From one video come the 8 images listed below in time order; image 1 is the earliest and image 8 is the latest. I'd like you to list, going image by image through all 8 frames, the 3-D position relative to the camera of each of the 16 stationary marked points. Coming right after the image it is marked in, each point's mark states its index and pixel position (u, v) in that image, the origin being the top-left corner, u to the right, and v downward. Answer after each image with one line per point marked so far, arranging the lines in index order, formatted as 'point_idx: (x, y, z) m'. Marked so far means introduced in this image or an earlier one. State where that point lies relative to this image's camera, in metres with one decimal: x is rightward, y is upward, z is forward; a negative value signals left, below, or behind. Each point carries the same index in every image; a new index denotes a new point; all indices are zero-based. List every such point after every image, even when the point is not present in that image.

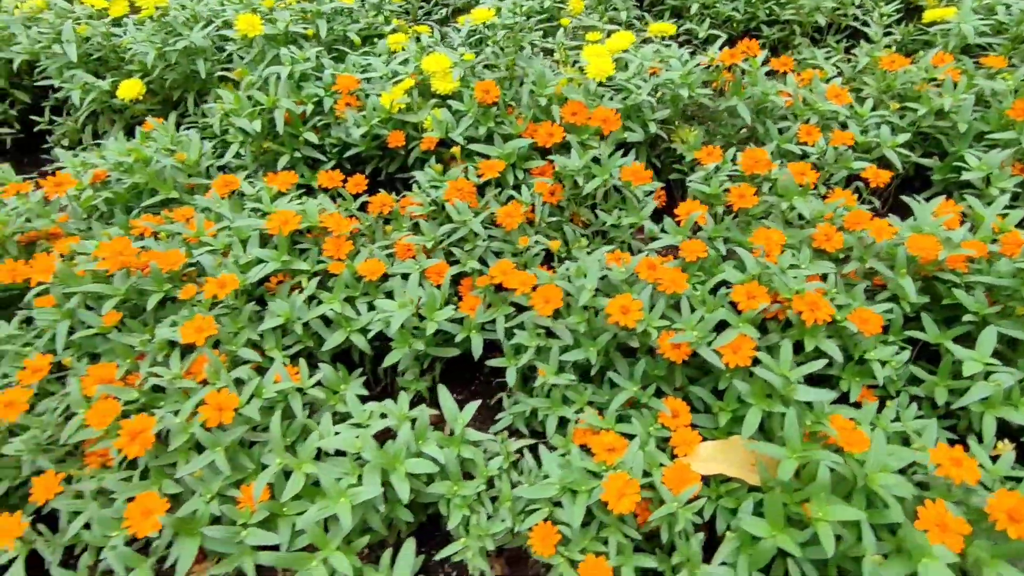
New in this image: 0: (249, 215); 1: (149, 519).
0: (-1.3, +0.4, +2.9) m
1: (-1.2, -0.8, +2.0) m
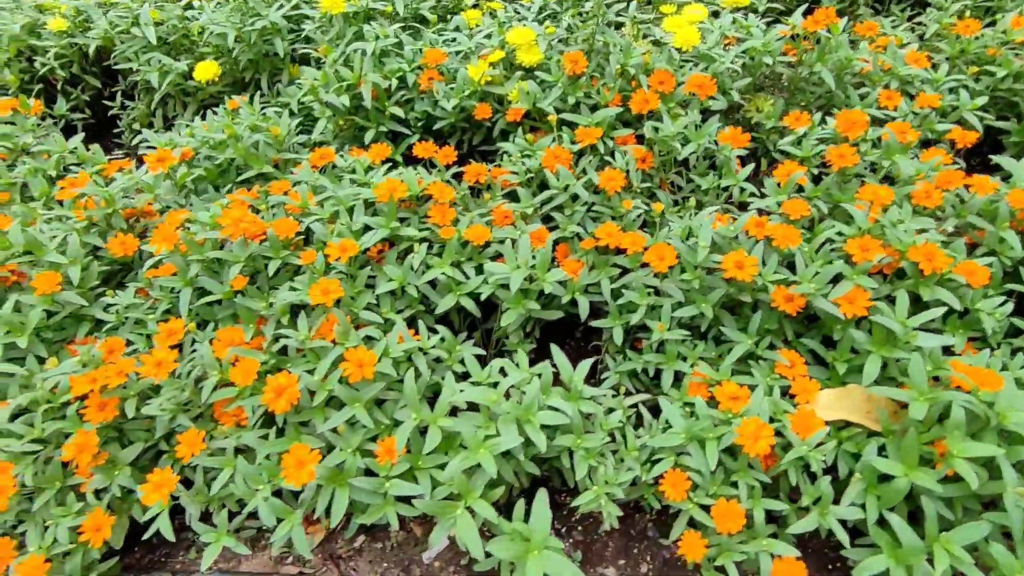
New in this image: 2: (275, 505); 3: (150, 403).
0: (-0.9, +0.5, +3.0) m
1: (-0.7, -0.6, +2.0) m
2: (-0.9, -0.8, +2.1) m
3: (-1.4, -0.5, +2.4) m
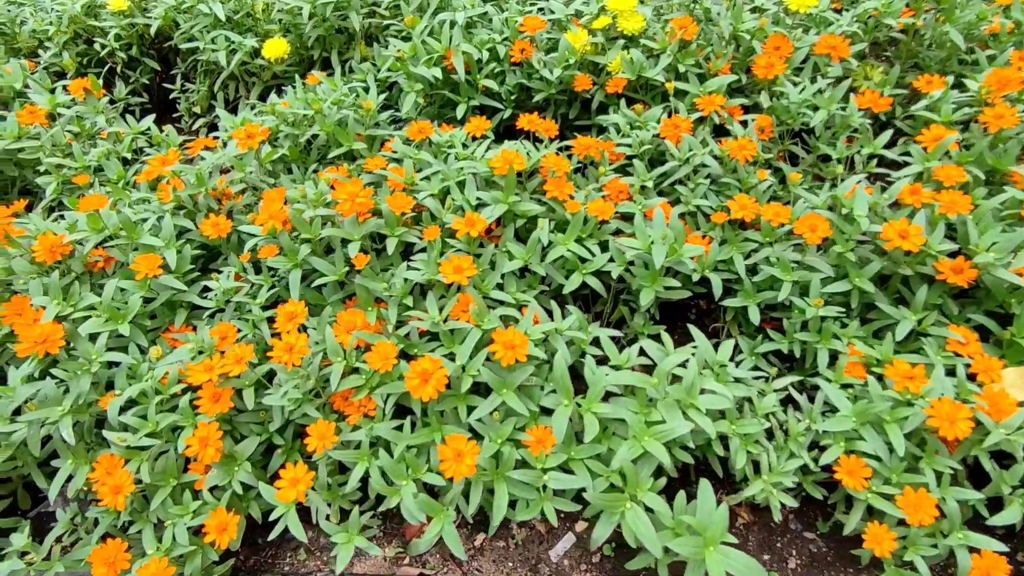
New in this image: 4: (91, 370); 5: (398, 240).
0: (-0.3, +0.6, +2.8) m
1: (-0.1, -0.6, +1.9) m
2: (-0.3, -0.7, +2.0) m
3: (-0.9, -0.4, +2.2) m
4: (-1.6, -0.3, +2.3) m
5: (-0.5, +0.2, +2.5) m
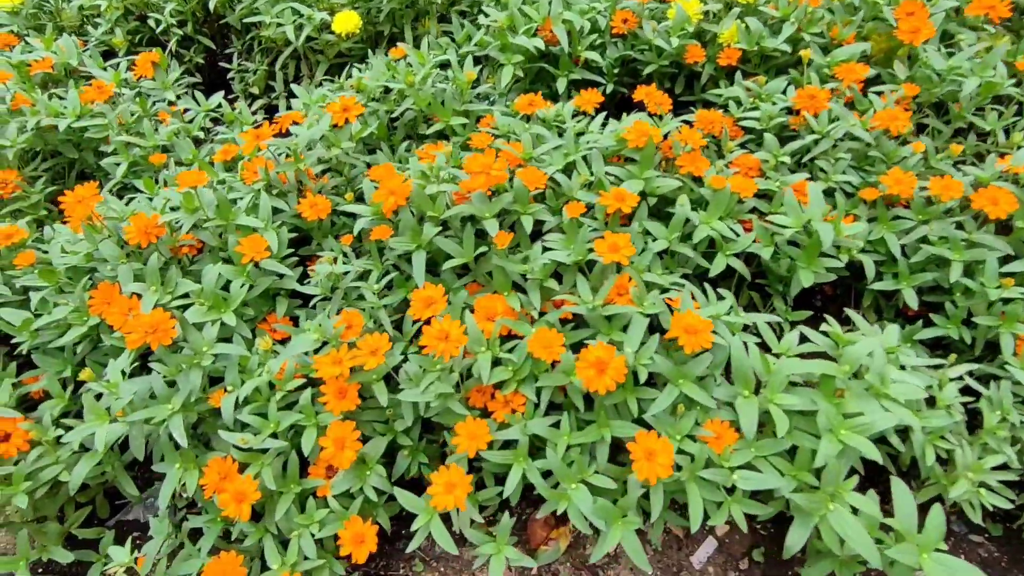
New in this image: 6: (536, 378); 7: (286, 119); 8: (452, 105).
0: (+0.2, +0.7, +2.6) m
1: (+0.4, -0.5, +1.6) m
2: (+0.3, -0.6, +1.7) m
3: (-0.3, -0.3, +2.0) m
4: (-1.1, -0.3, +2.0) m
5: (+0.1, +0.3, +2.2) m
6: (+0.1, -0.3, +1.9) m
7: (-1.1, +0.8, +2.7) m
8: (-0.3, +0.9, +2.9) m
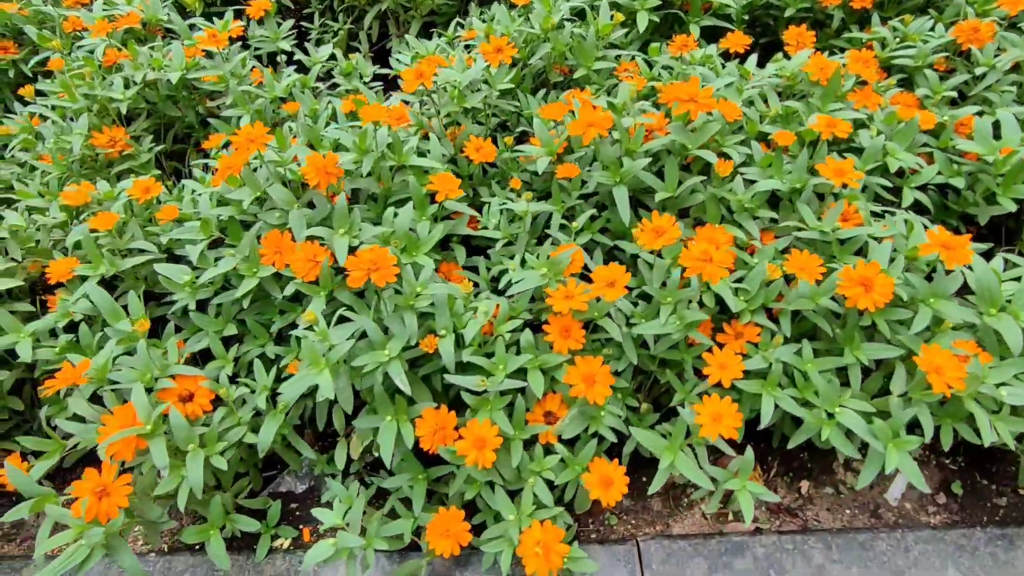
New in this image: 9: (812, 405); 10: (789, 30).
0: (+0.9, +0.9, +2.5) m
1: (+1.2, -0.2, +1.6) m
2: (+1.1, -0.4, +1.7) m
3: (+0.4, -0.1, +1.9) m
4: (-0.3, -0.1, +1.9) m
5: (+0.8, +0.5, +2.2) m
6: (+0.8, -0.1, +1.9) m
7: (-0.4, +1.0, +2.6) m
8: (+0.4, +1.1, +2.8) m
9: (+0.9, -0.4, +1.8) m
10: (+1.3, +1.2, +2.7) m
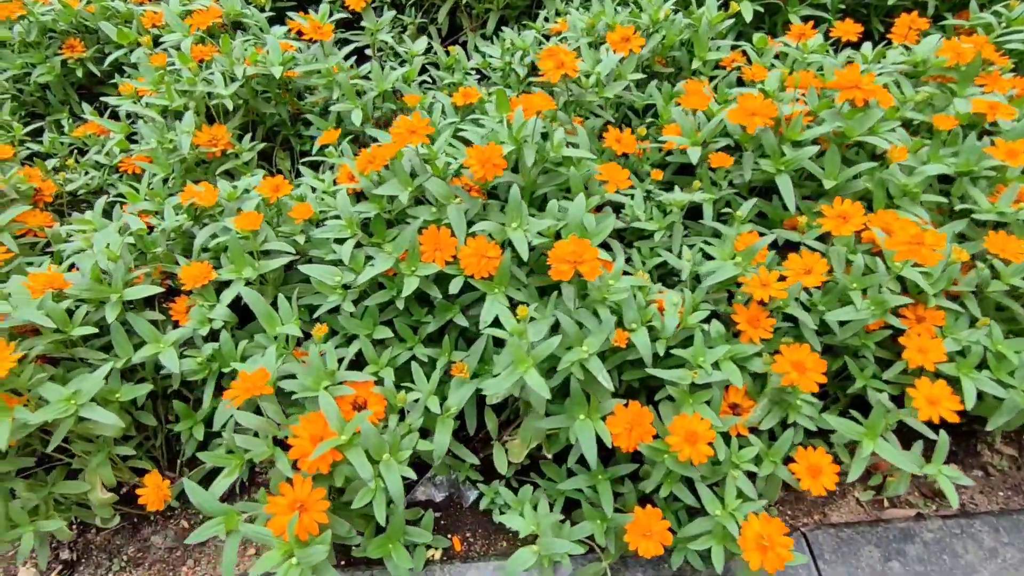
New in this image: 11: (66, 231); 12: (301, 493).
0: (+1.5, +1.0, +2.5) m
1: (+1.8, -0.2, +1.6) m
2: (+1.7, -0.3, +1.7) m
3: (+1.0, -0.1, +1.9) m
4: (+0.3, 0.0, +1.8) m
5: (+1.4, +0.6, +2.2) m
6: (+1.4, 0.0, +1.9) m
7: (+0.1, +1.0, +2.5) m
8: (+0.9, +1.2, +2.7) m
9: (+1.5, -0.3, +1.8) m
10: (+1.8, +1.3, +2.7) m
11: (-1.9, +0.2, +2.4) m
12: (-0.6, -0.6, +1.6) m
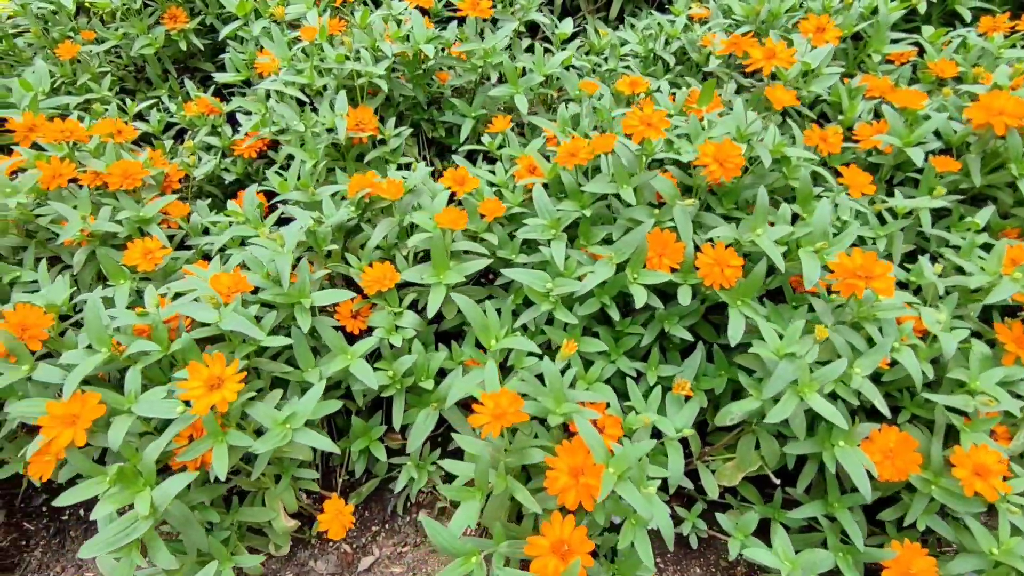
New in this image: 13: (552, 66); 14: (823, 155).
0: (+2.2, +0.9, +2.4) m
1: (+2.5, -0.3, +1.5) m
2: (+2.4, -0.4, +1.6) m
3: (+1.8, -0.1, +1.7) m
4: (+1.0, -0.1, +1.7) m
5: (+2.1, +0.5, +2.0) m
6: (+2.2, -0.1, +1.7) m
7: (+0.9, +1.0, +2.3) m
8: (+1.6, +1.1, +2.6) m
9: (+2.3, -0.4, +1.7) m
10: (+2.5, +1.2, +2.6) m
11: (-1.1, +0.2, +2.2) m
12: (+0.1, -0.6, +1.5) m
13: (+0.2, +0.9, +2.4) m
14: (+1.2, +0.5, +2.2) m
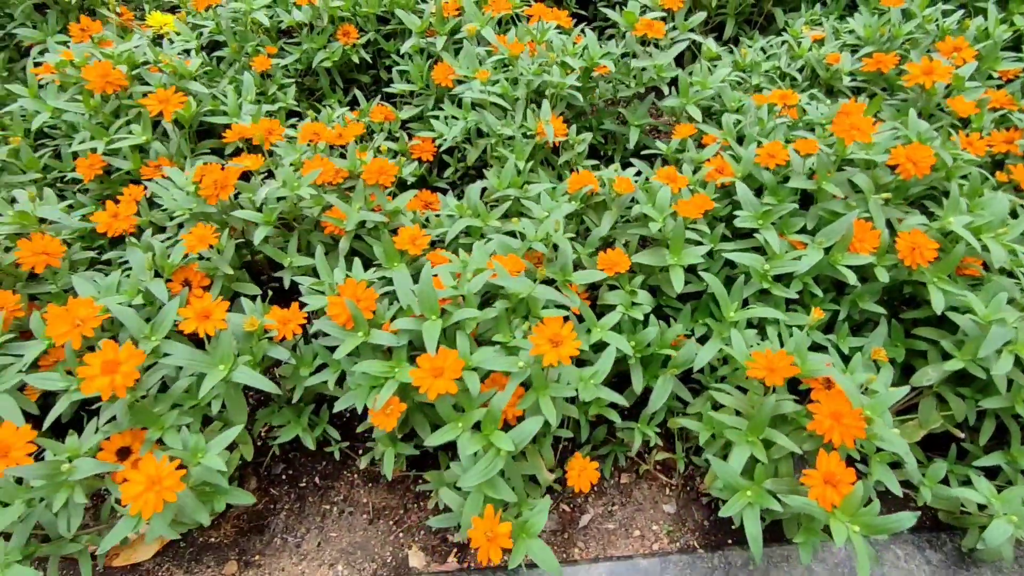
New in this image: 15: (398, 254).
0: (+3.0, +1.0, +2.7) m
1: (+3.4, -0.2, +1.8) m
2: (+3.2, -0.3, +1.9) m
3: (+2.6, 0.0, +2.0) m
4: (+1.8, 0.0, +2.0) m
5: (+2.9, +0.6, +2.4) m
6: (+3.0, 0.0, +2.1) m
7: (+1.7, +1.0, +2.7) m
8: (+2.4, +1.2, +2.9) m
9: (+3.1, -0.3, +2.0) m
10: (+3.3, +1.3, +3.0) m
11: (-0.3, +0.3, +2.4) m
12: (+1.0, -0.5, +1.7) m
13: (+1.0, +1.0, +2.7) m
14: (+2.0, +0.6, +2.5) m
15: (-0.4, +0.1, +2.1) m
